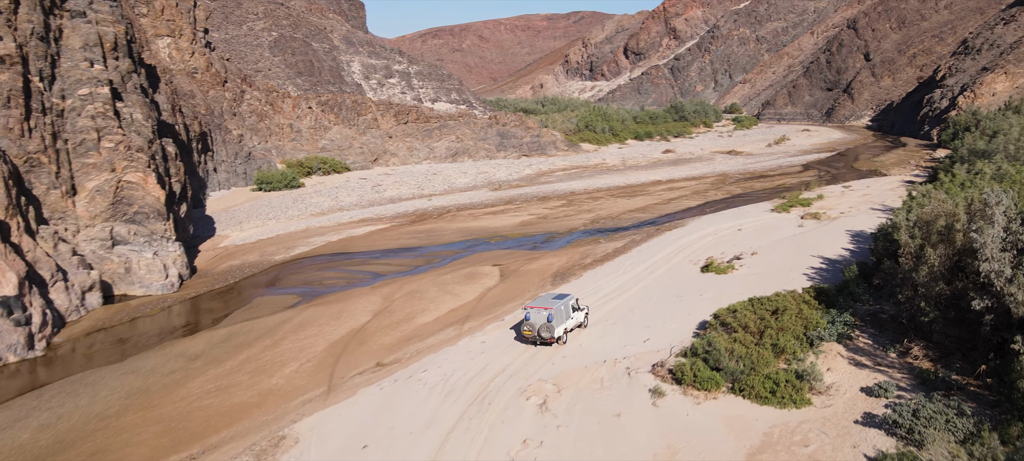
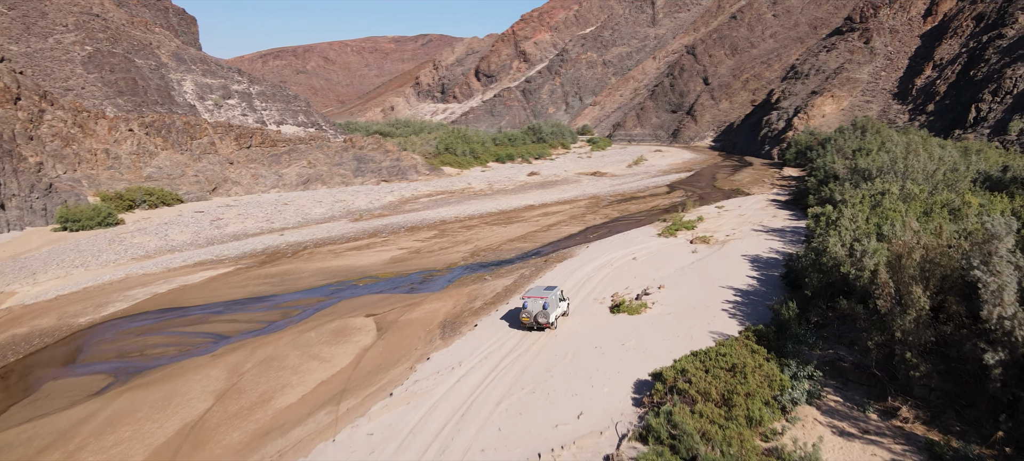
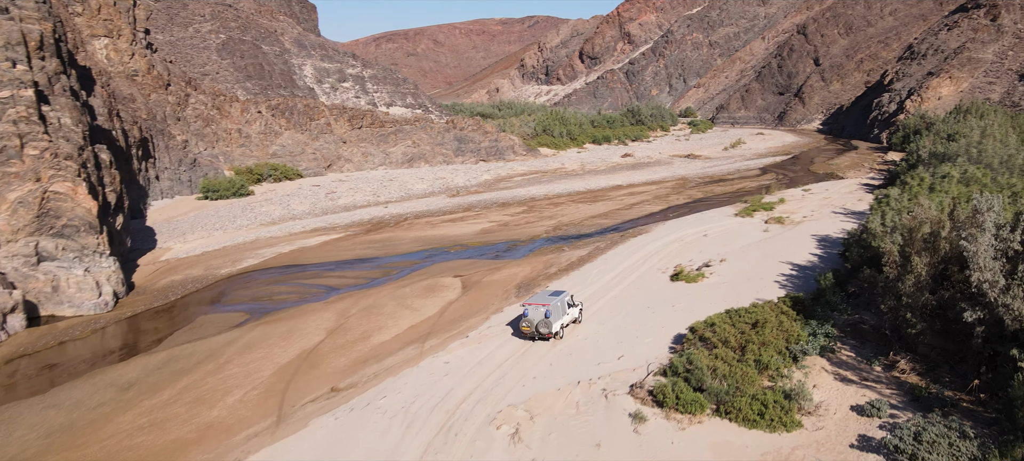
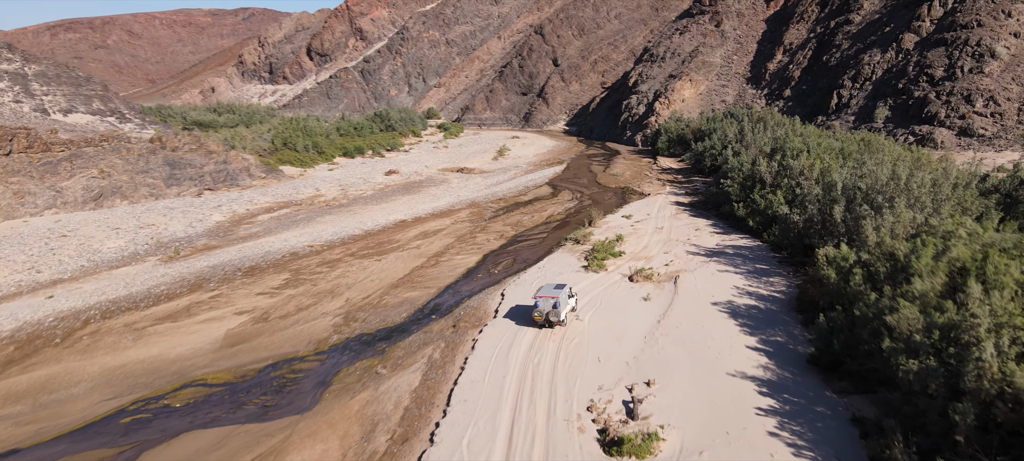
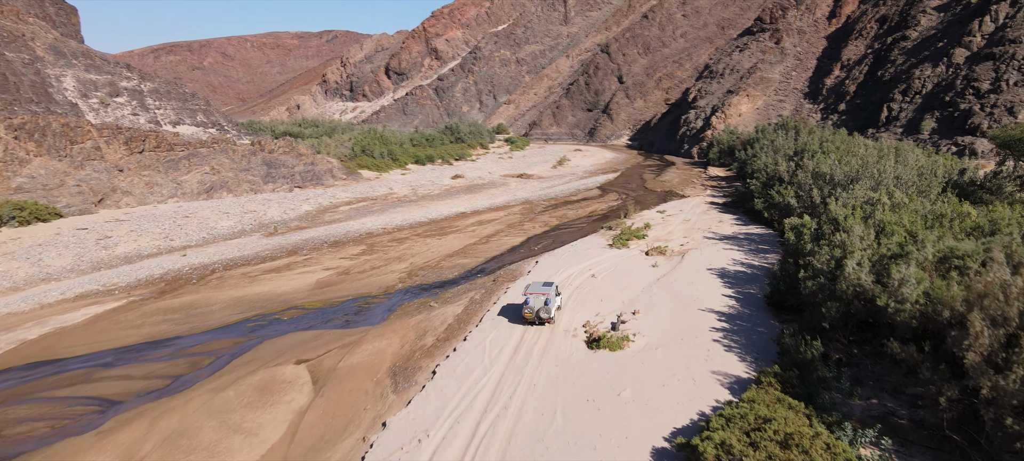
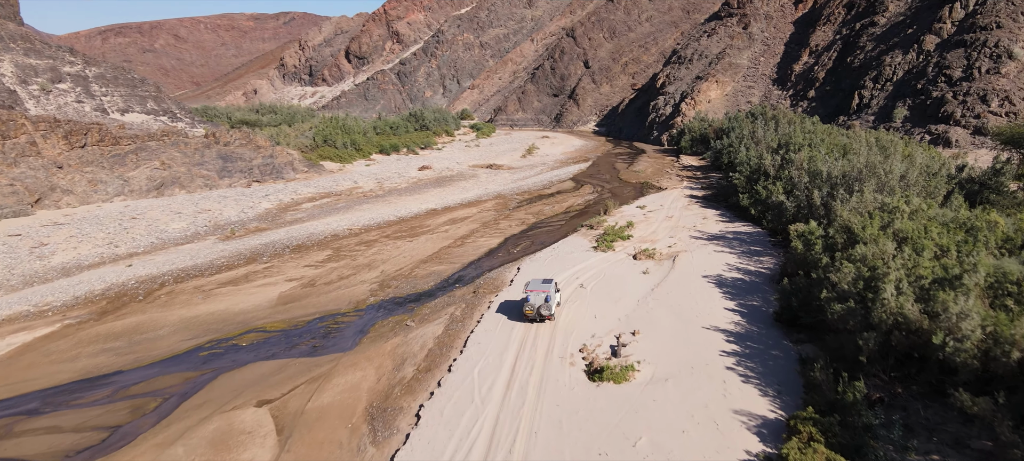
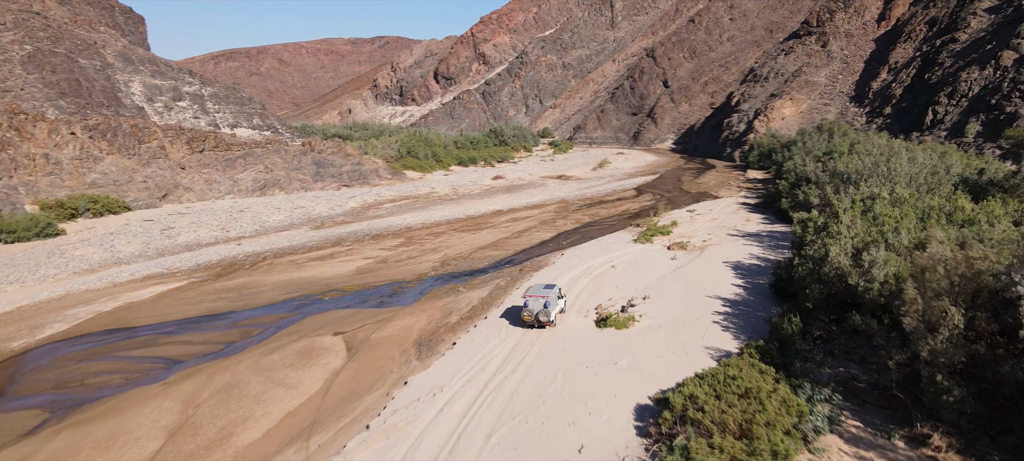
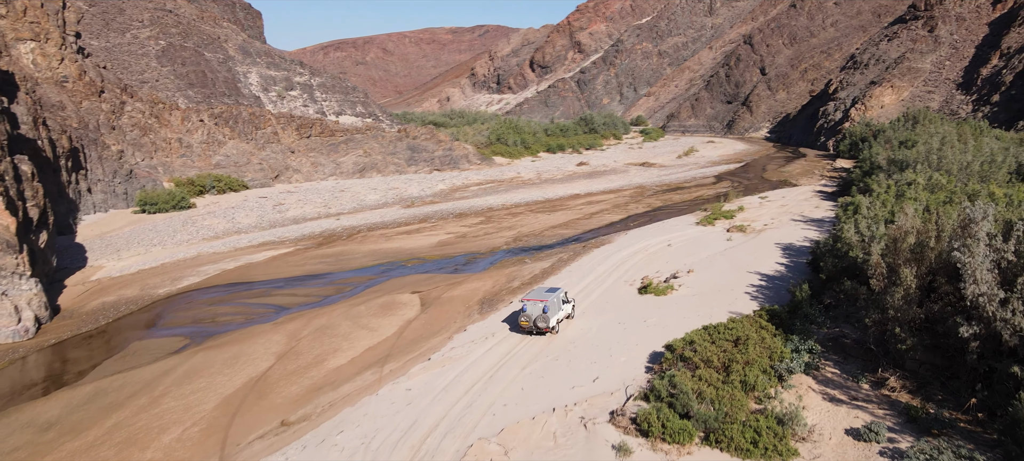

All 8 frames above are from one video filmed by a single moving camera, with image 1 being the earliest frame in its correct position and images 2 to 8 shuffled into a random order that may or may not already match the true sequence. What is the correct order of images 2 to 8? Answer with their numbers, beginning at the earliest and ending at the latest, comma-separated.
3, 8, 2, 7, 5, 6, 4
